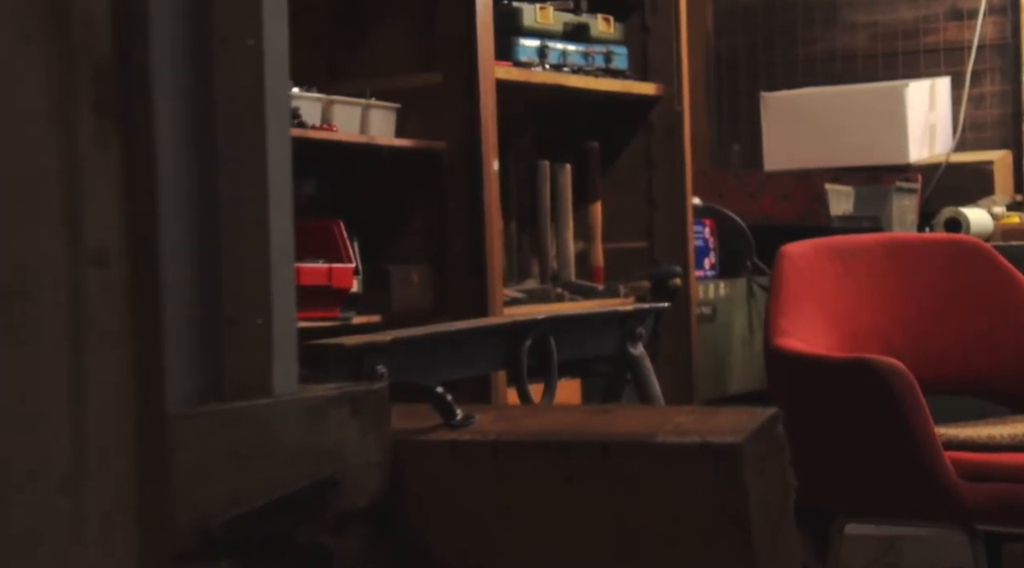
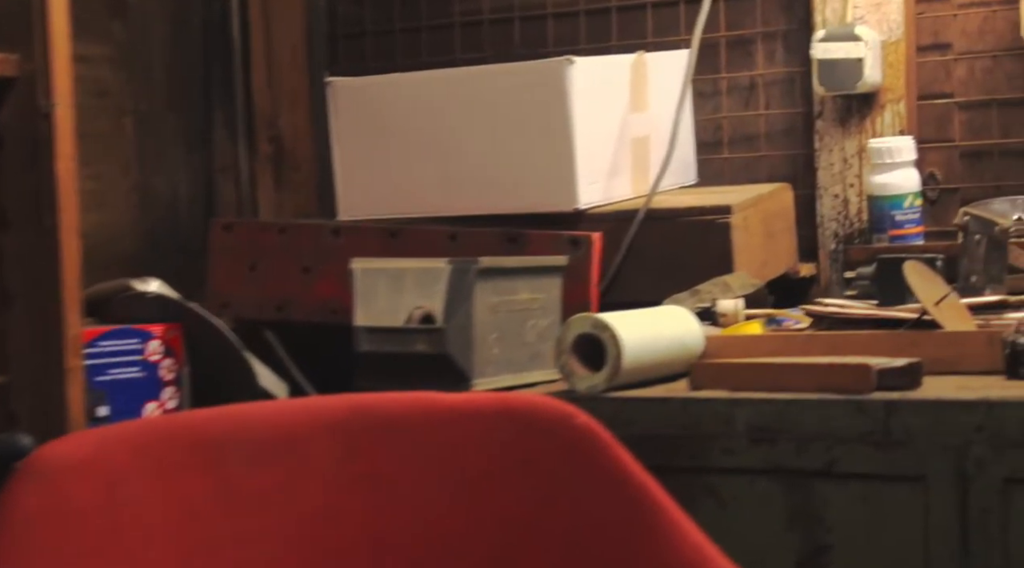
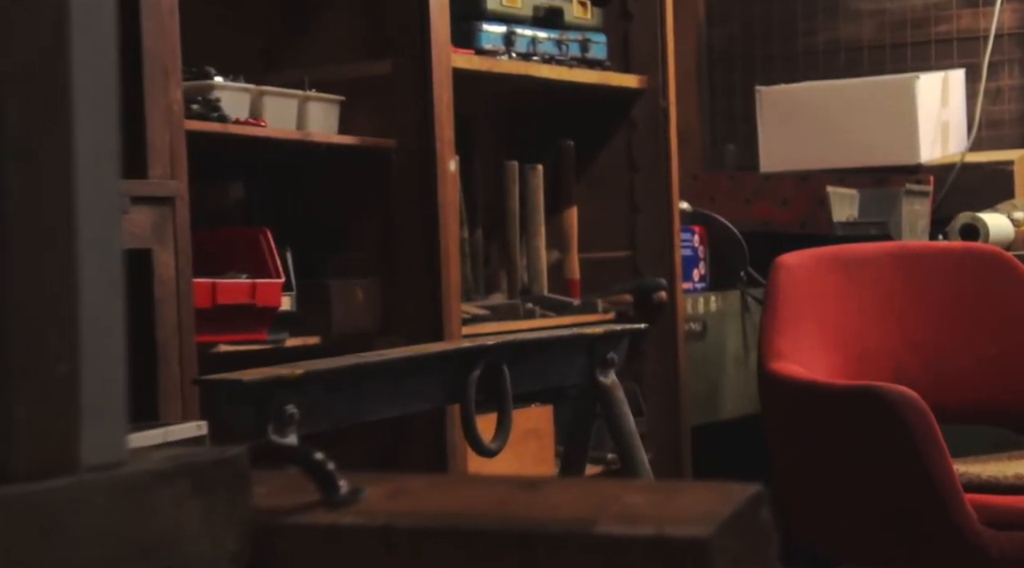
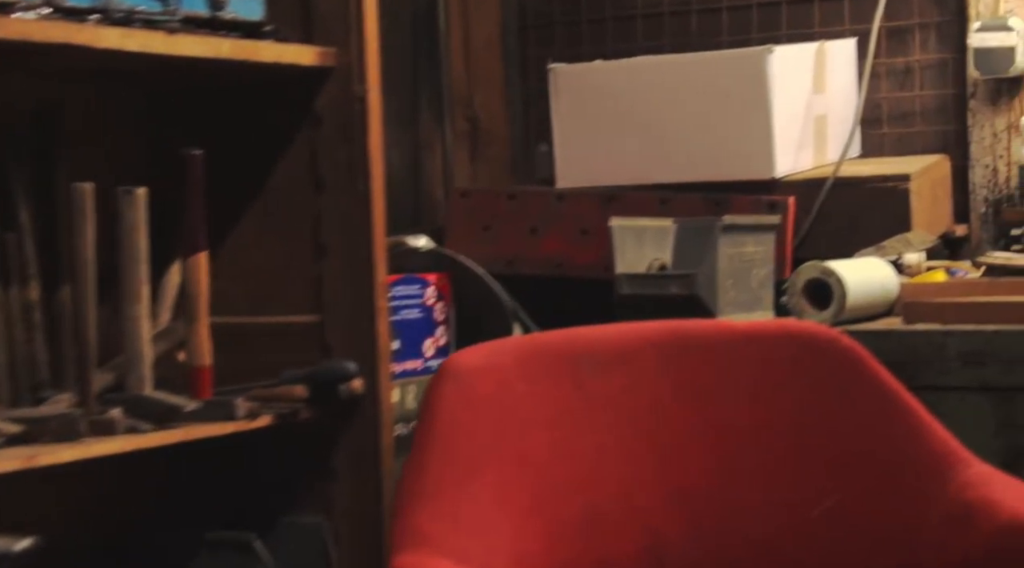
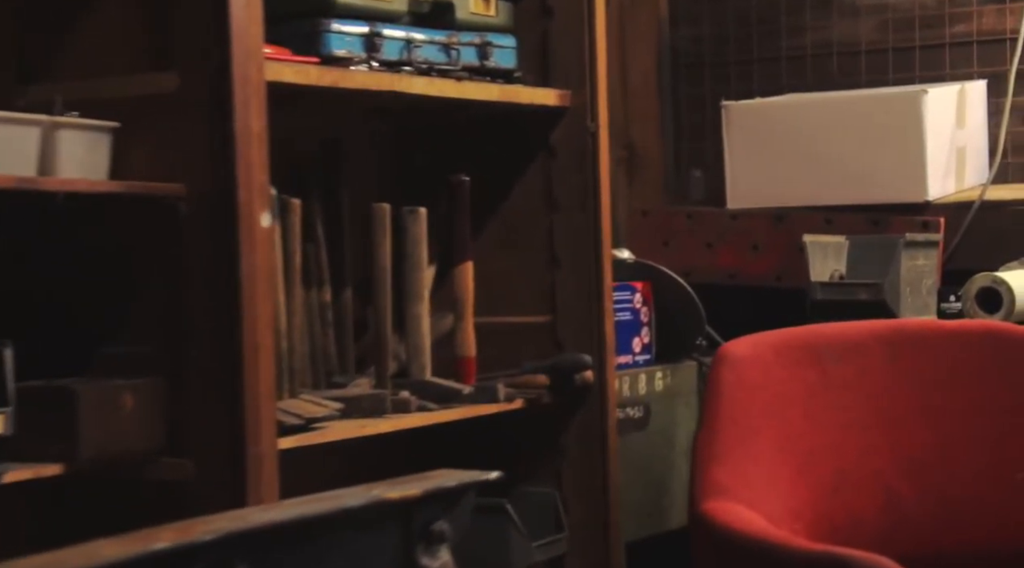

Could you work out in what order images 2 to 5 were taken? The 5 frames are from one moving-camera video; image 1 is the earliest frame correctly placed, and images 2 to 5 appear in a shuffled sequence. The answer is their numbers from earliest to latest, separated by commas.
3, 5, 4, 2
